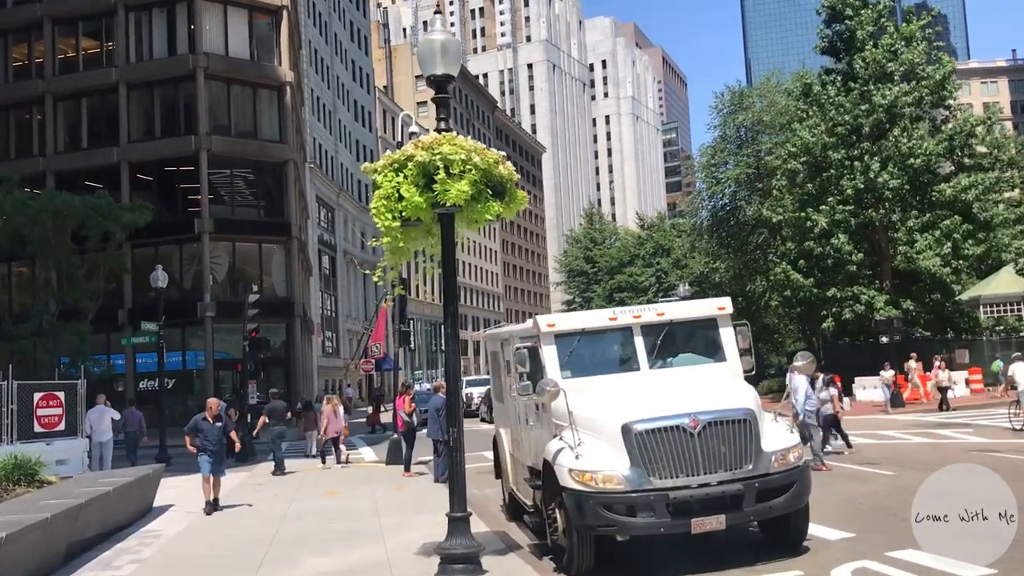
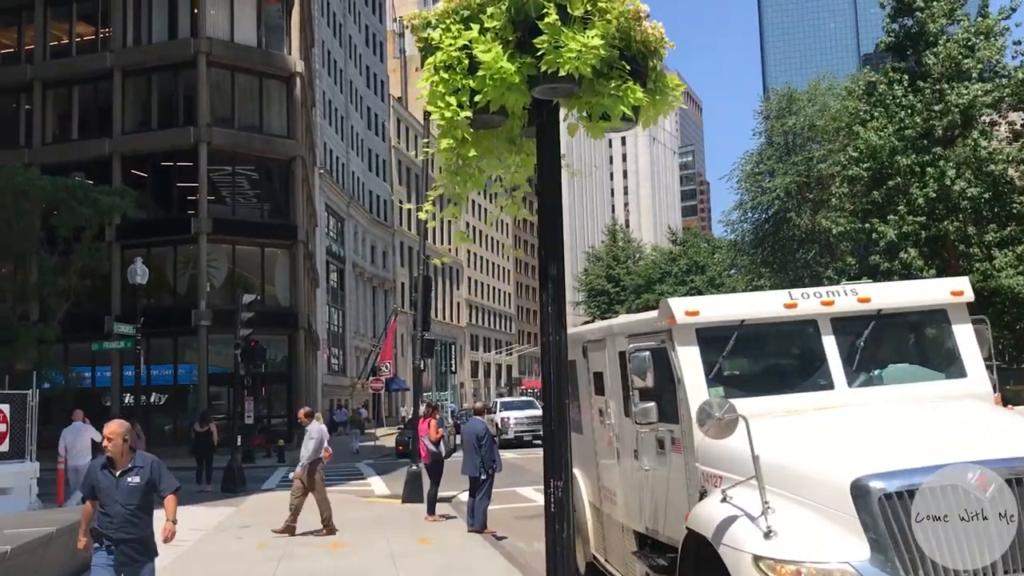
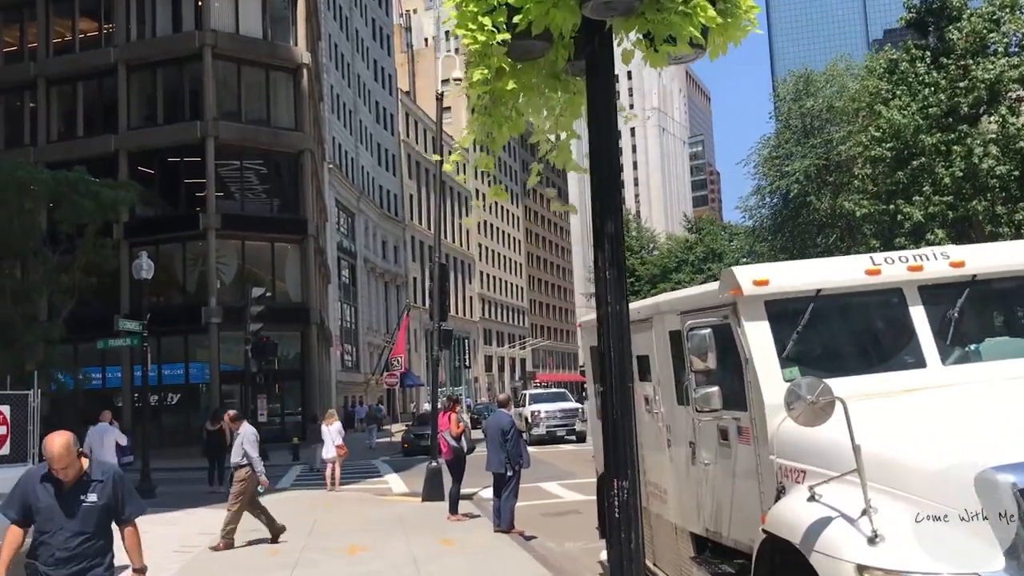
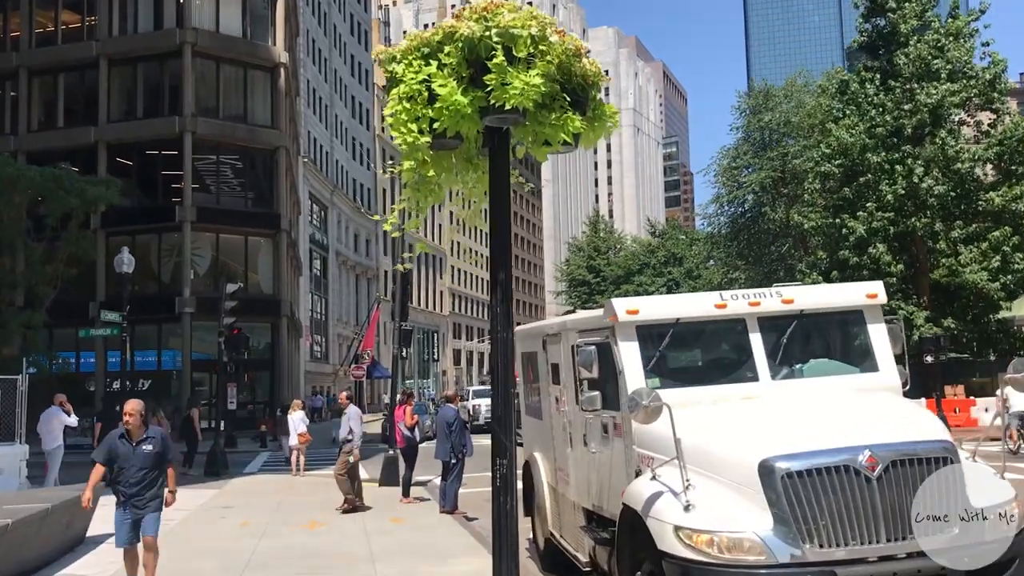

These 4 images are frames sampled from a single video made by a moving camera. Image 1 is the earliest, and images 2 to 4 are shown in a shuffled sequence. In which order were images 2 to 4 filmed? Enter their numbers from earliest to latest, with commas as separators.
4, 2, 3
